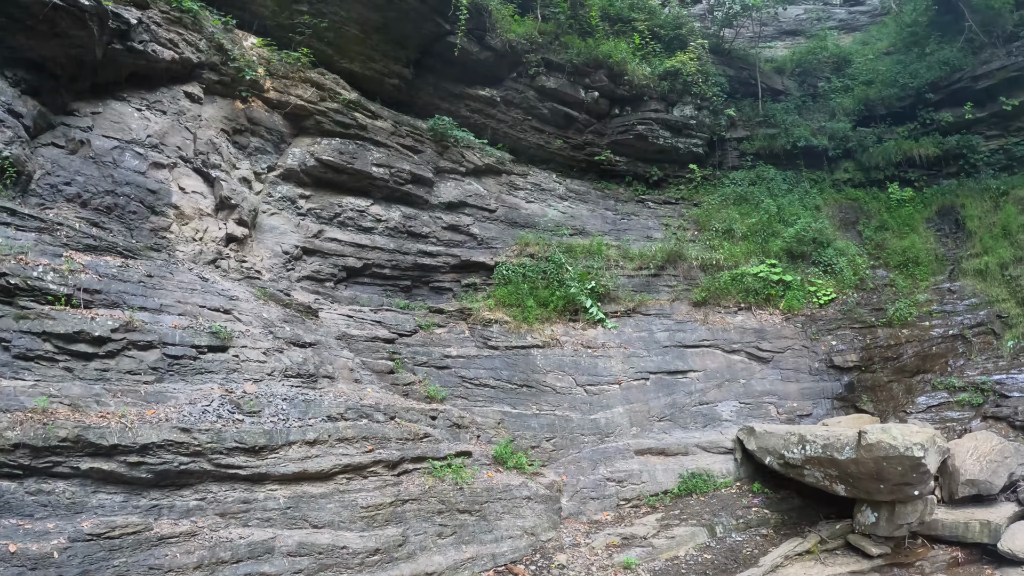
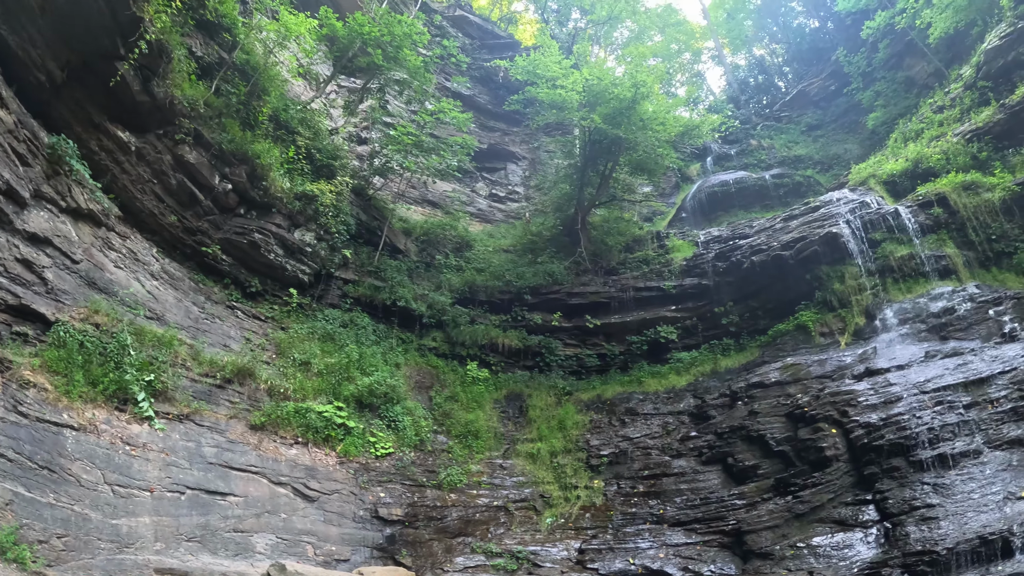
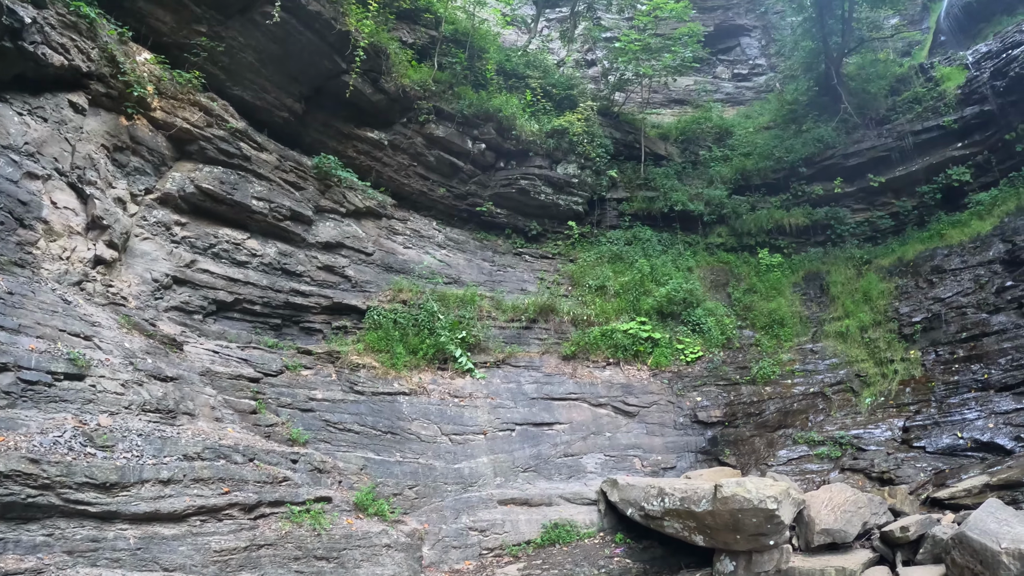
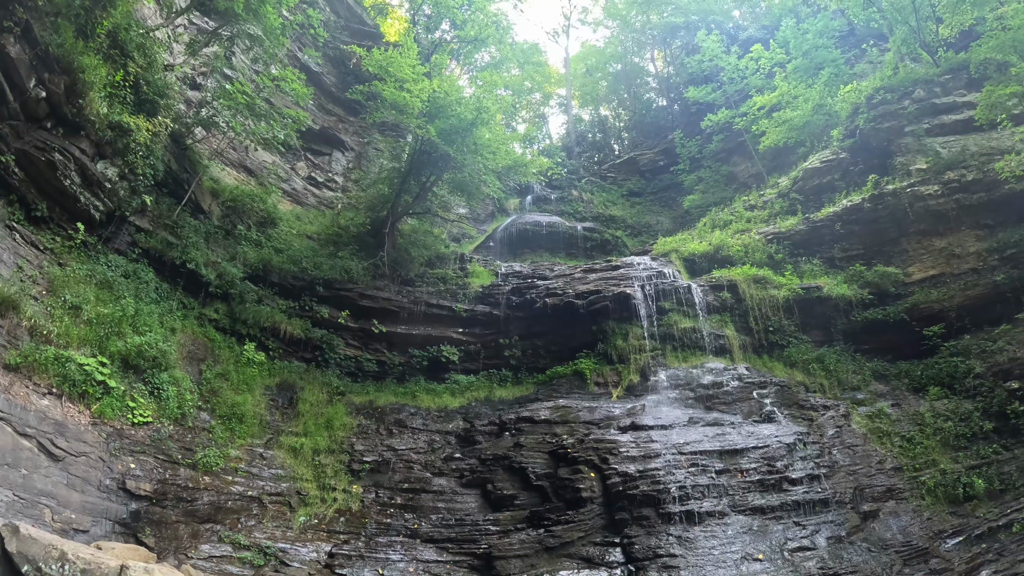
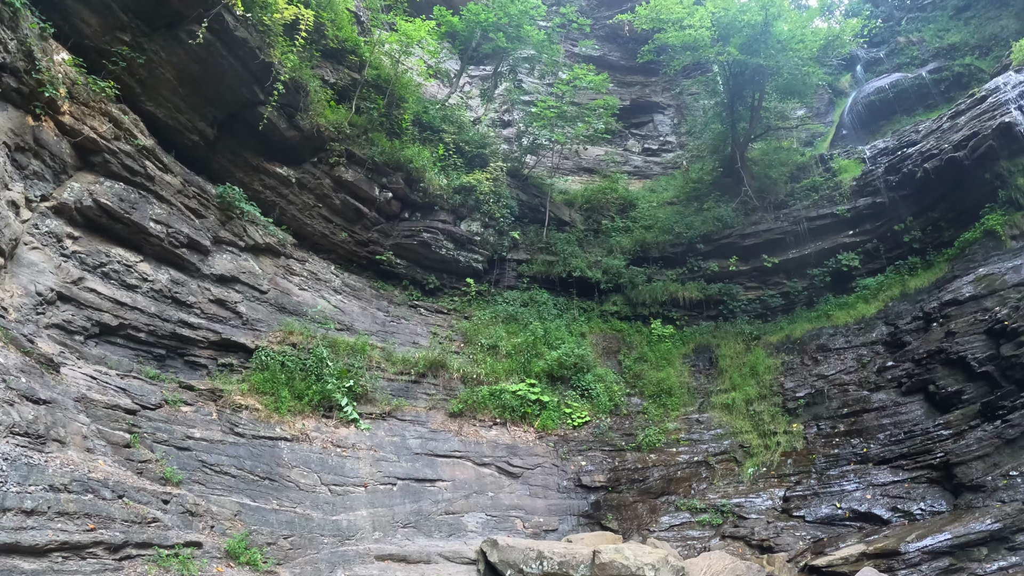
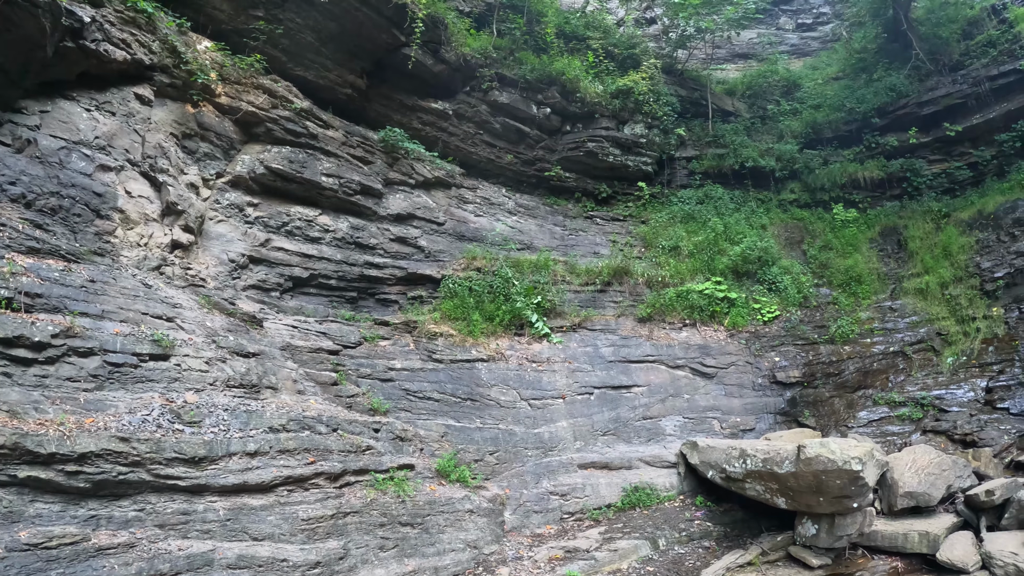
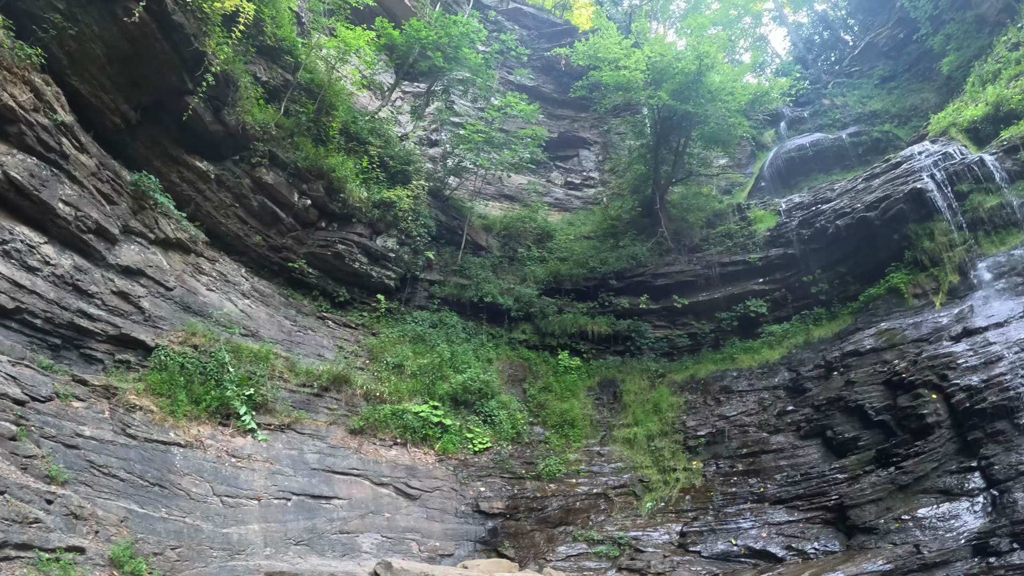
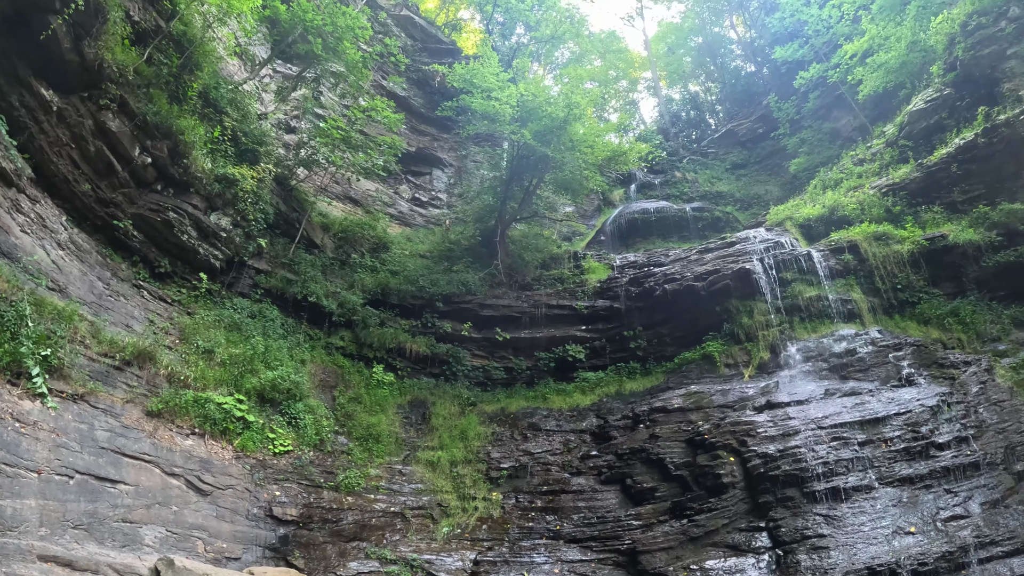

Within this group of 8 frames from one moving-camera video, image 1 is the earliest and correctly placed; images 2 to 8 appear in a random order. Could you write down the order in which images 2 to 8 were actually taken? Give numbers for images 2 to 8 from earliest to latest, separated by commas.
6, 3, 5, 7, 2, 8, 4
